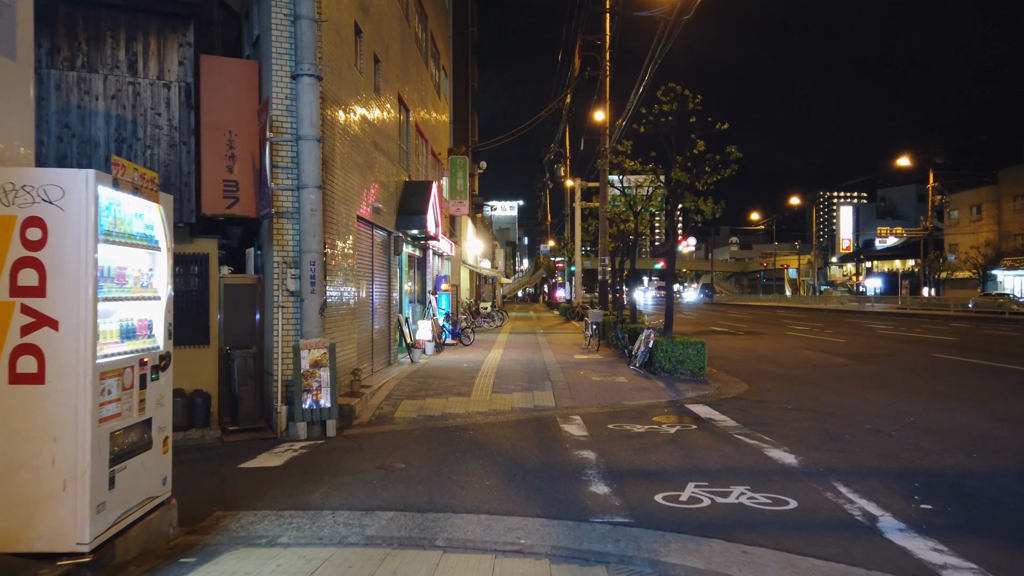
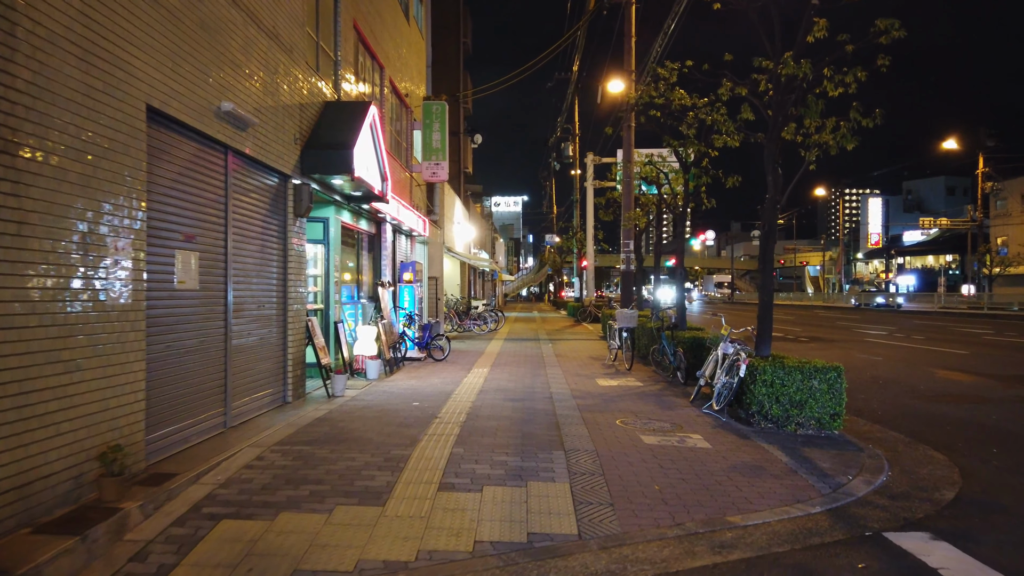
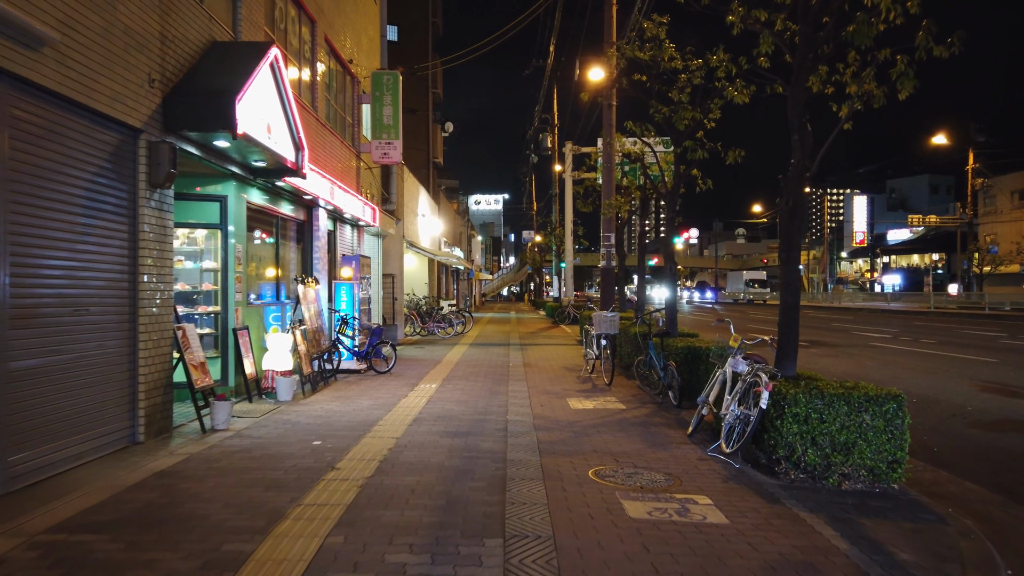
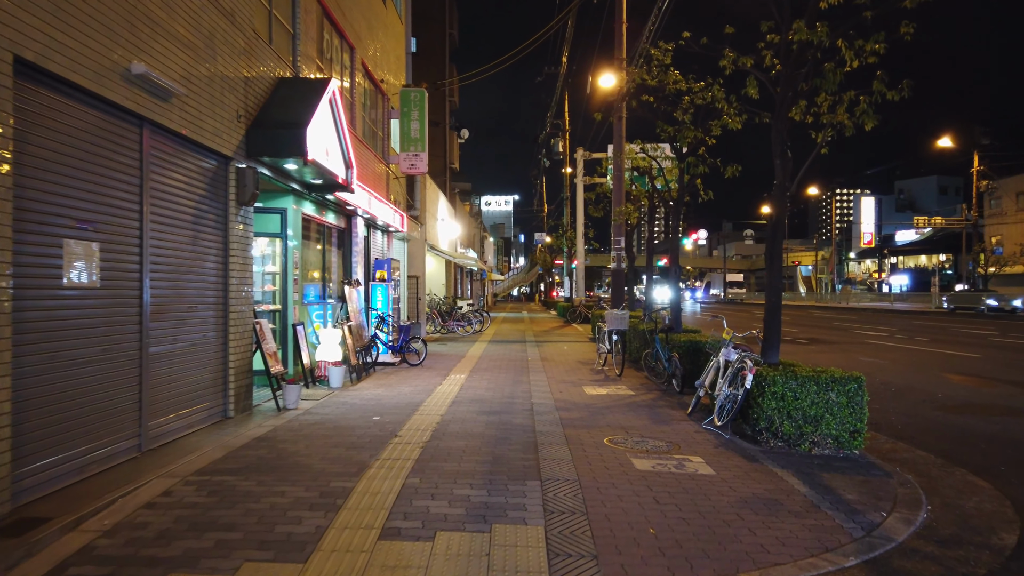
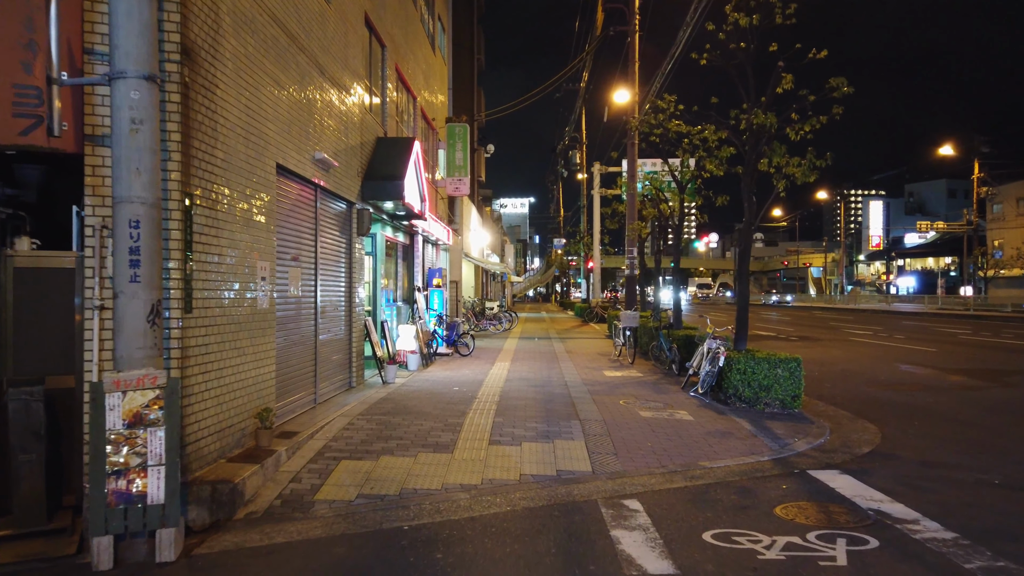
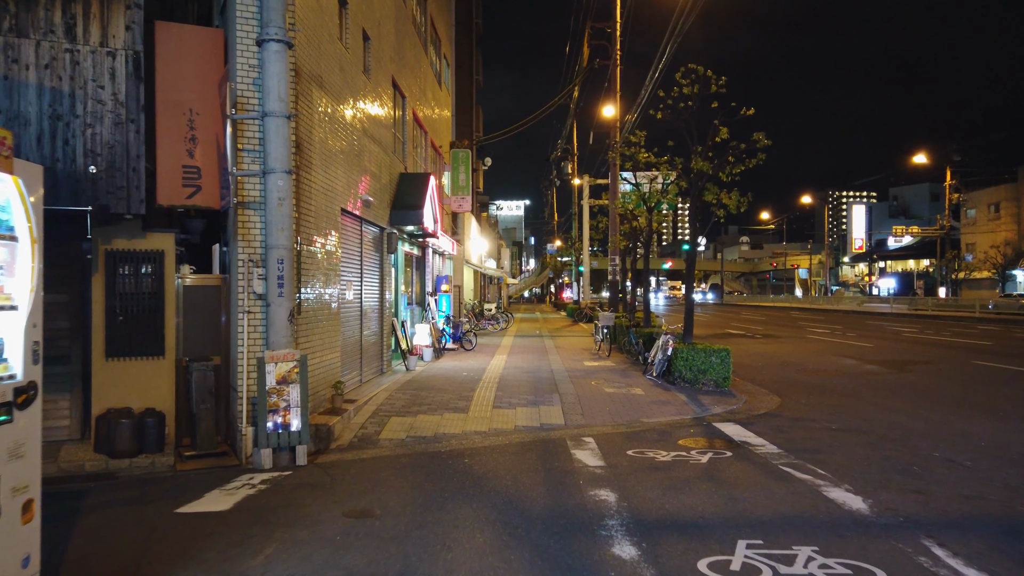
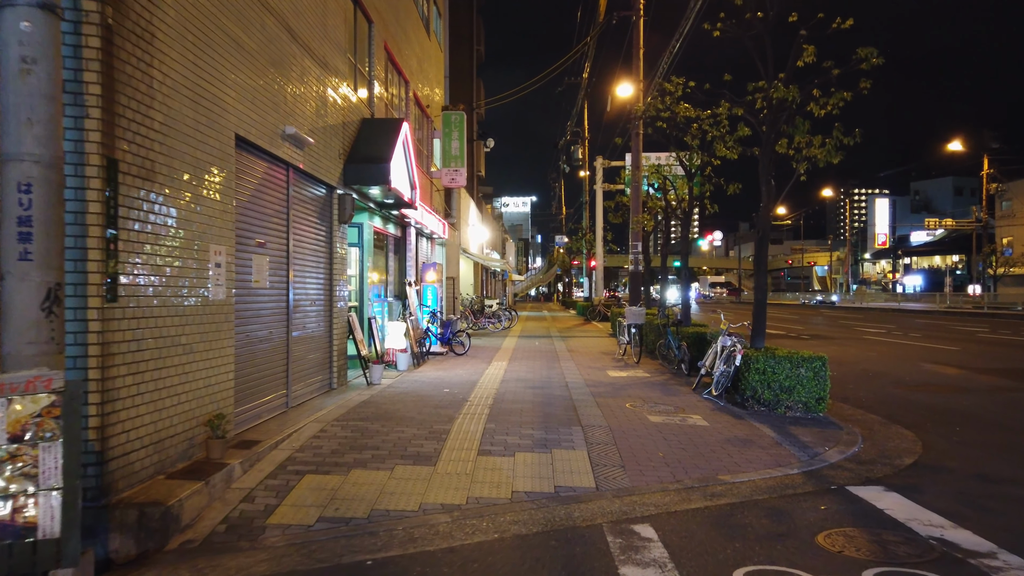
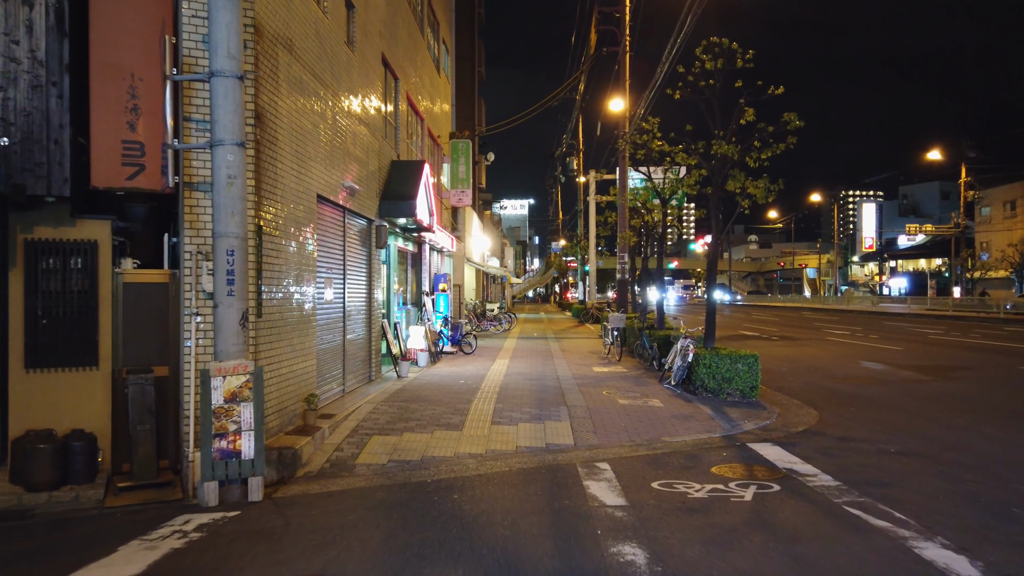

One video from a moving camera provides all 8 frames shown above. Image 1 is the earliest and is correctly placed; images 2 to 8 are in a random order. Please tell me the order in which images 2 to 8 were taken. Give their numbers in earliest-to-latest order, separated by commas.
6, 8, 5, 7, 2, 4, 3
